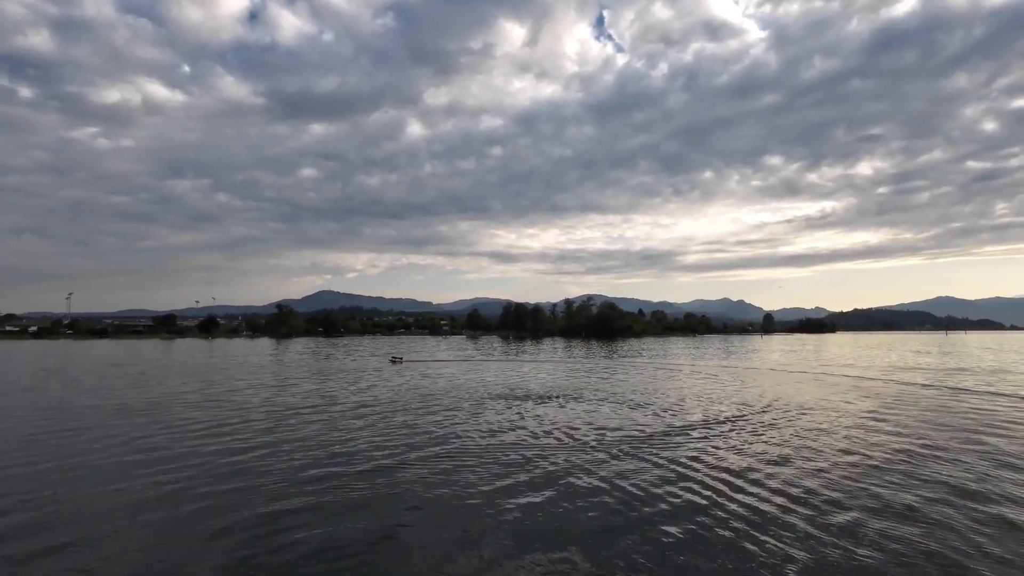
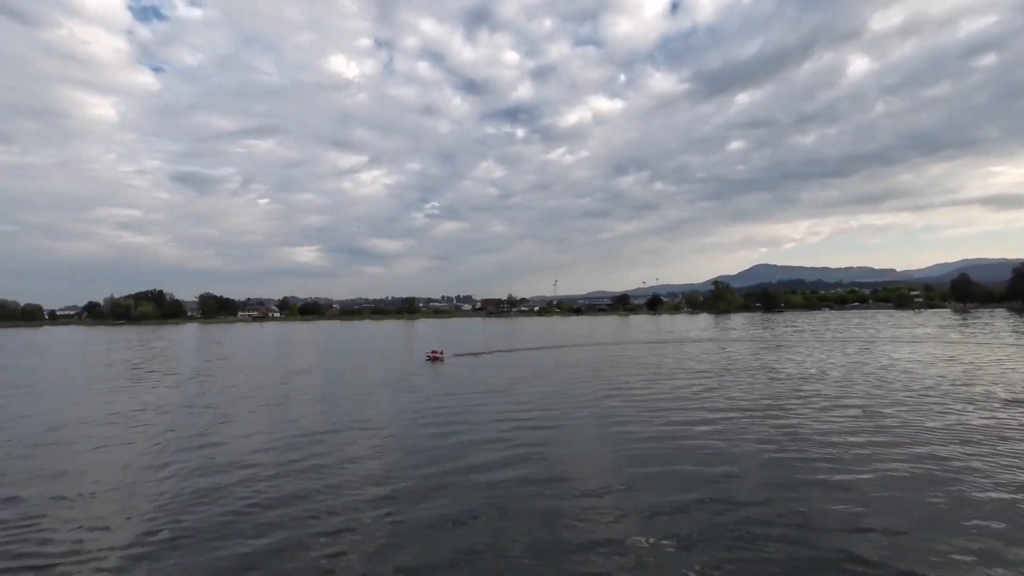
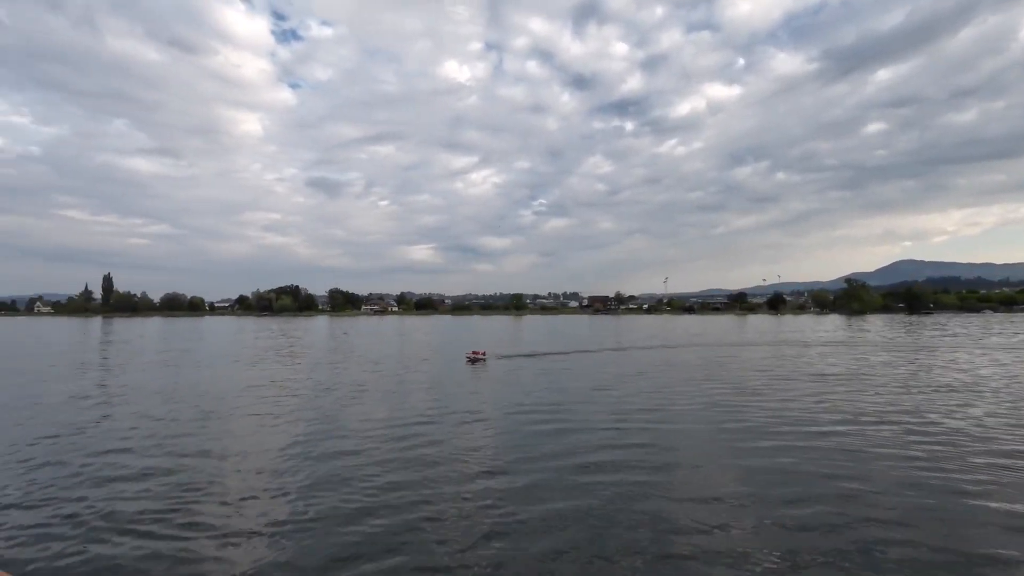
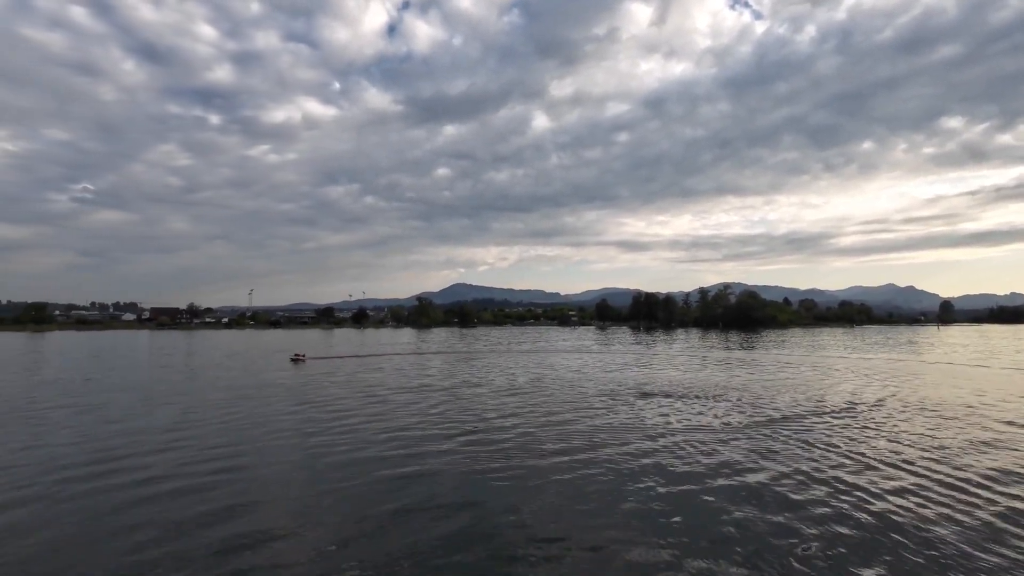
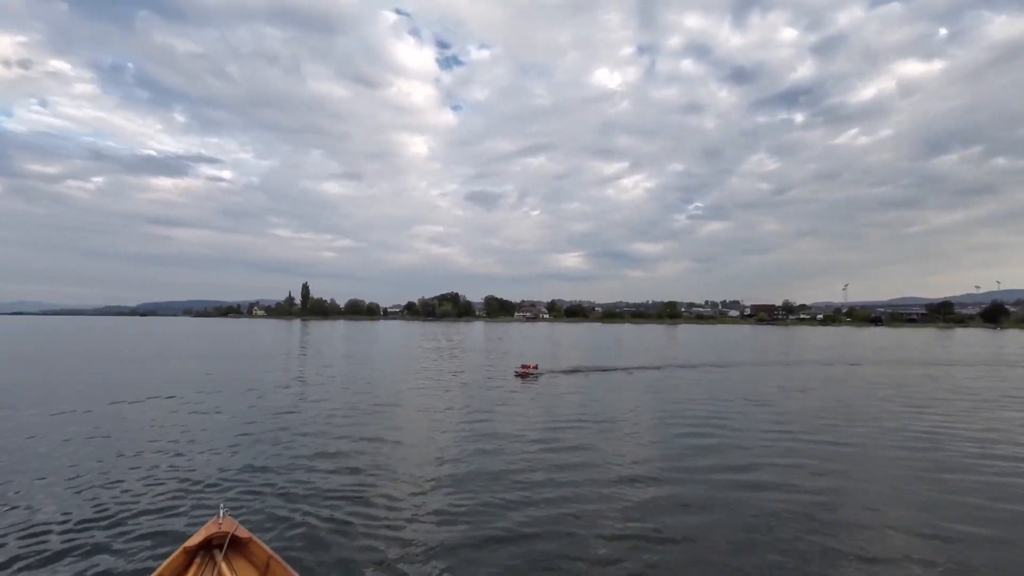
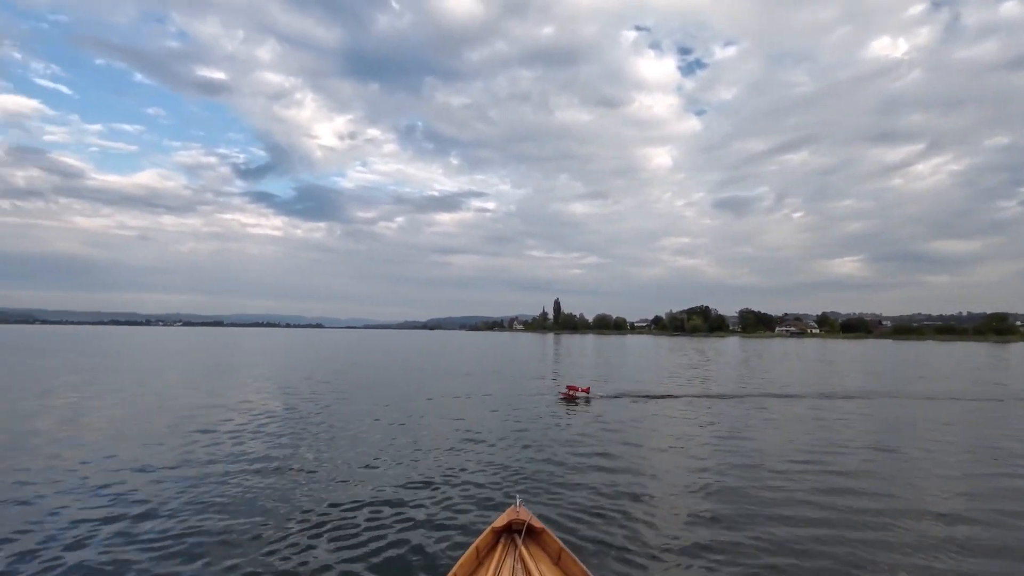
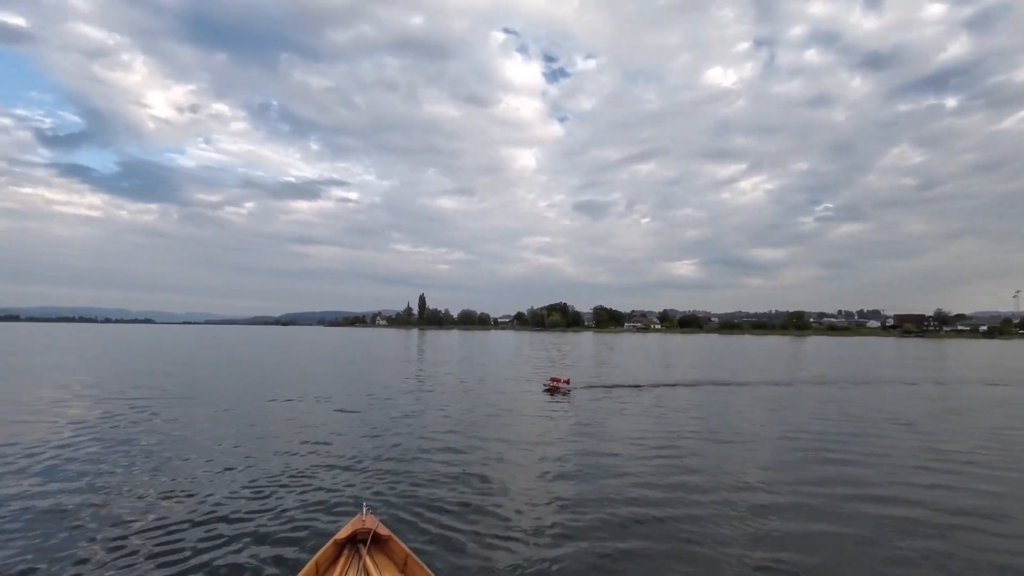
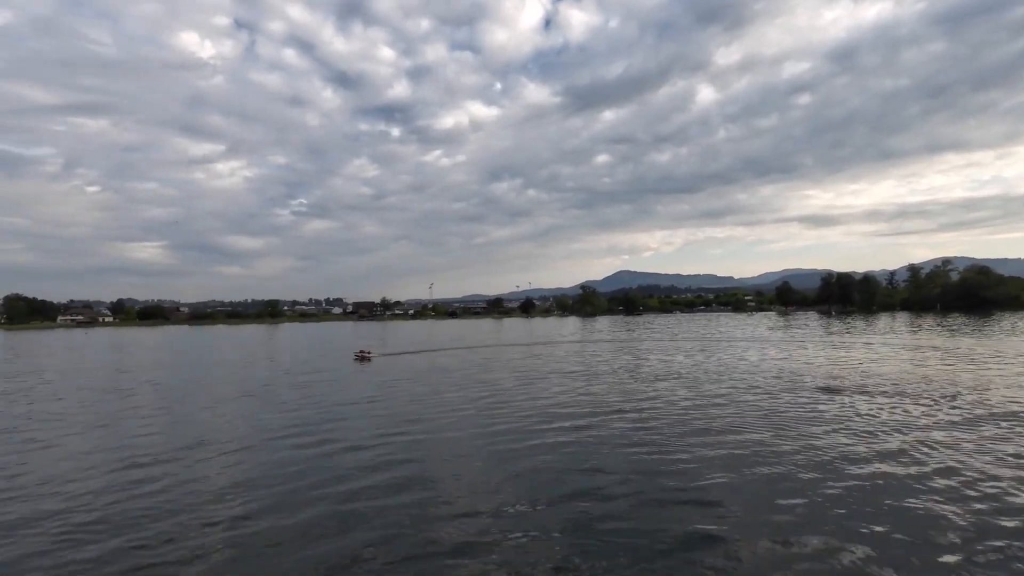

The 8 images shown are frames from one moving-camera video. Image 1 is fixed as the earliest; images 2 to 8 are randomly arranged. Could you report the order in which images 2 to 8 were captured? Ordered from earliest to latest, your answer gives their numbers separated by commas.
4, 8, 2, 3, 5, 7, 6
